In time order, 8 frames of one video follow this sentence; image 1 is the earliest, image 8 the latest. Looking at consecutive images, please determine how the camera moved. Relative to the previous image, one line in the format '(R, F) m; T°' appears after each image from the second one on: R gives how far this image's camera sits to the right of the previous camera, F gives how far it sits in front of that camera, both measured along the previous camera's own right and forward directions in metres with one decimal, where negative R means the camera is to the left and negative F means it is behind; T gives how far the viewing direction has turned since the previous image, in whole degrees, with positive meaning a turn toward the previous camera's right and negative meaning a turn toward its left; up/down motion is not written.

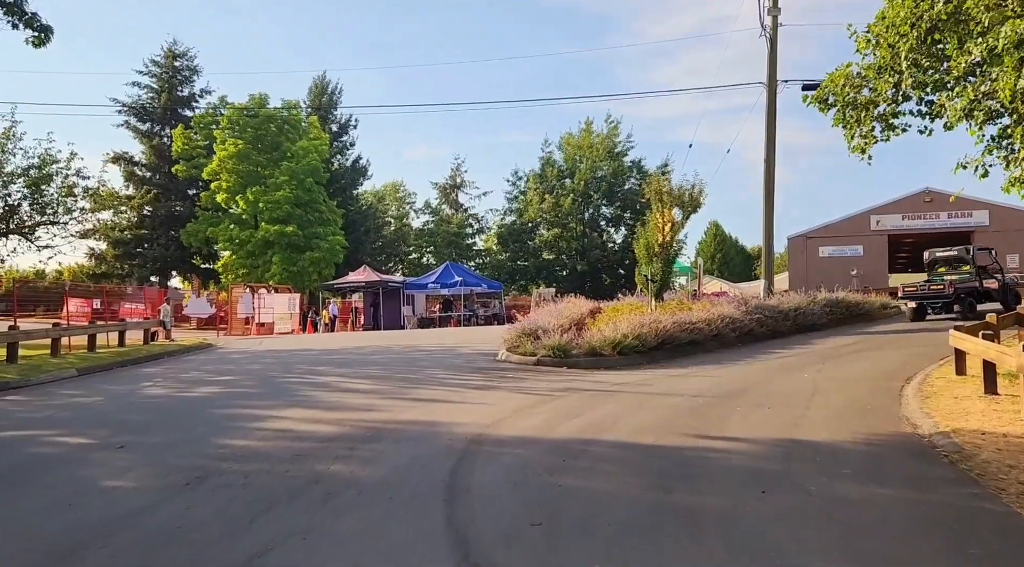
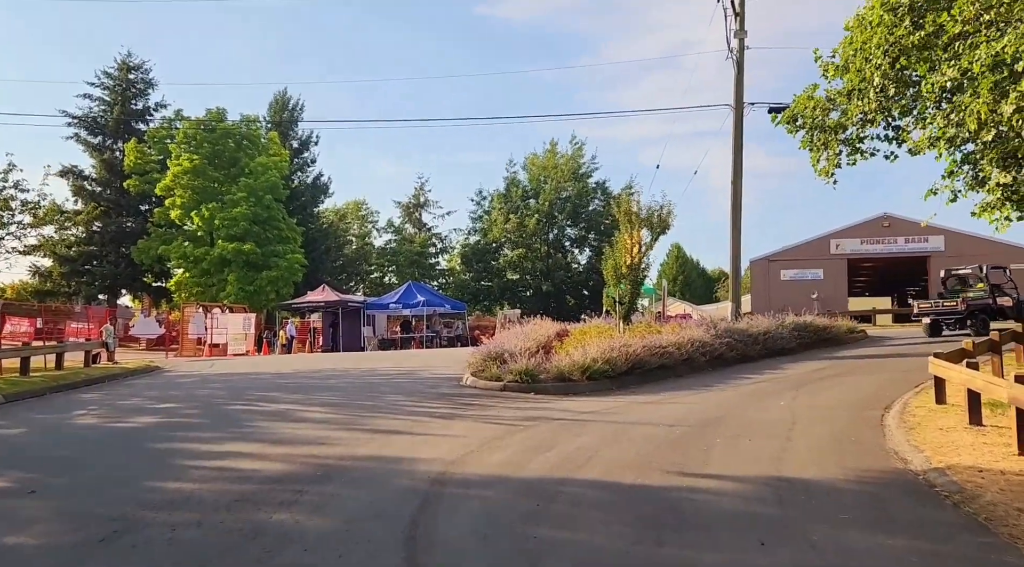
(0.0, +0.6) m; +2°
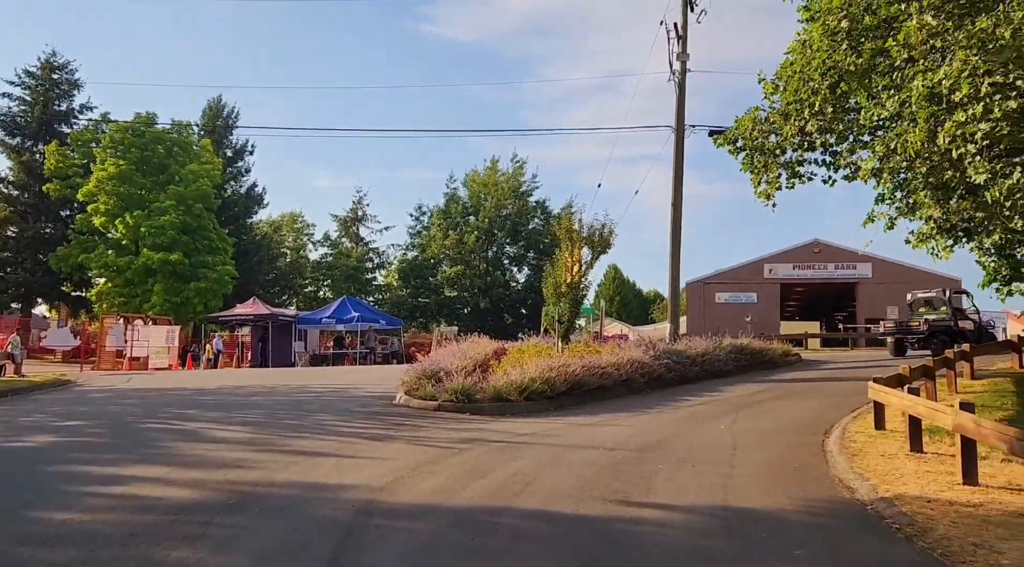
(0.0, +0.5) m; +4°
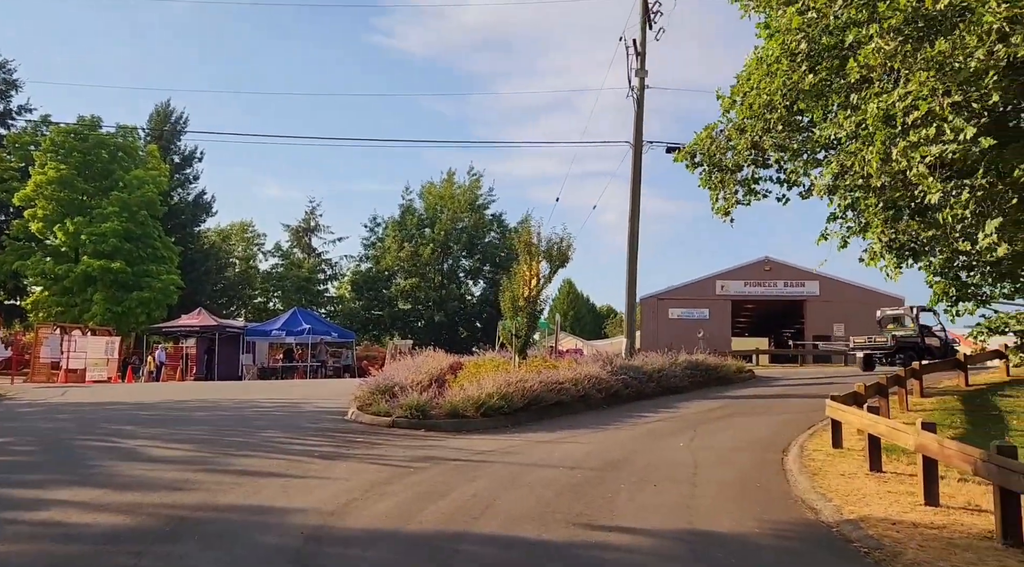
(0.0, +0.3) m; +3°
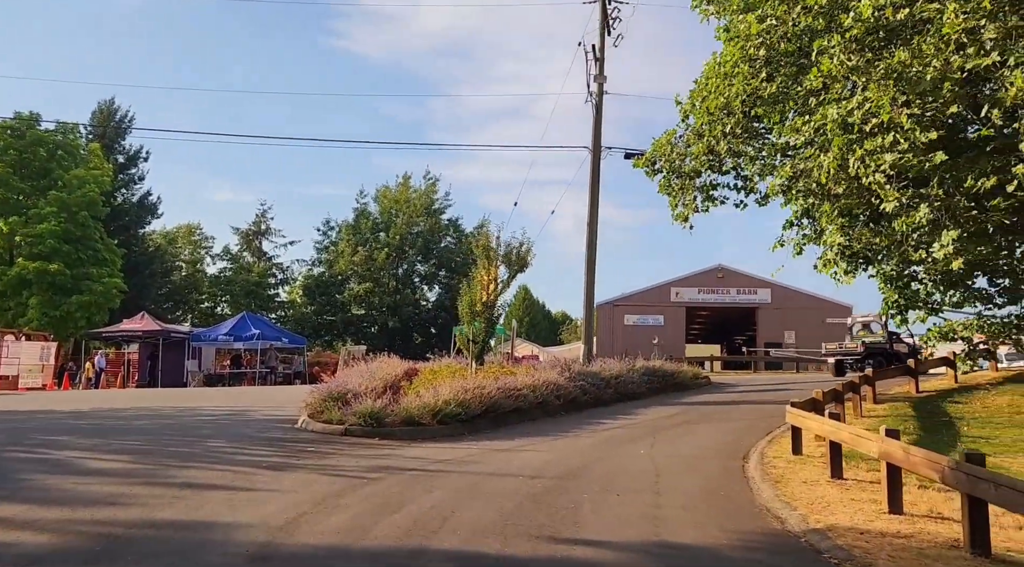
(0.0, +0.3) m; +3°
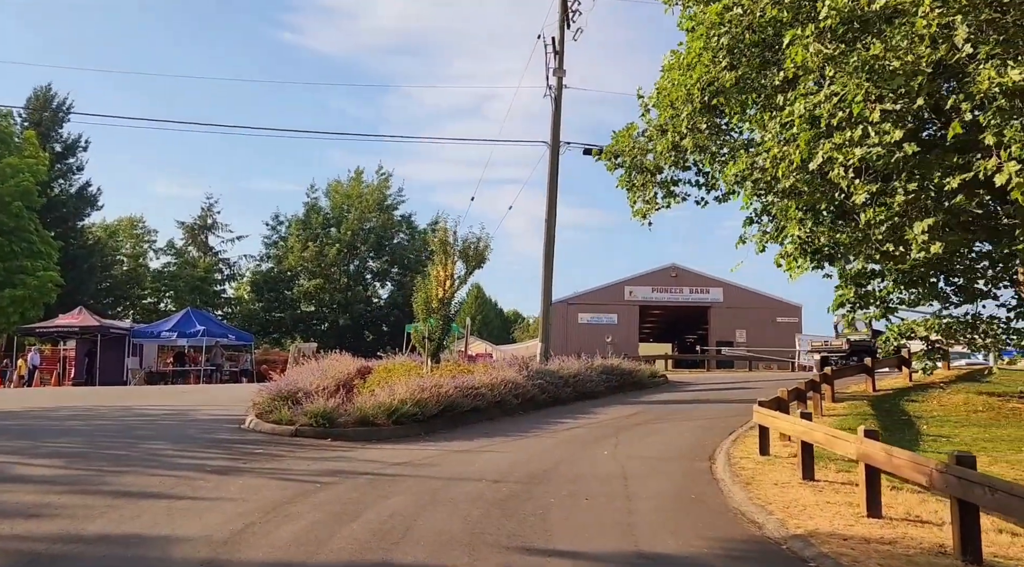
(-0.1, +0.5) m; +3°
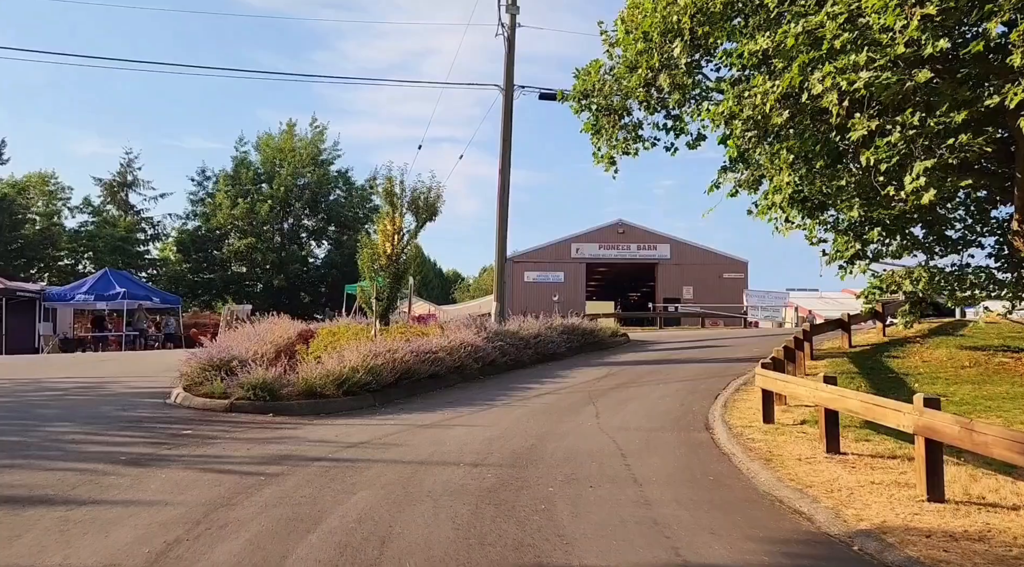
(-0.4, +1.8) m; +4°
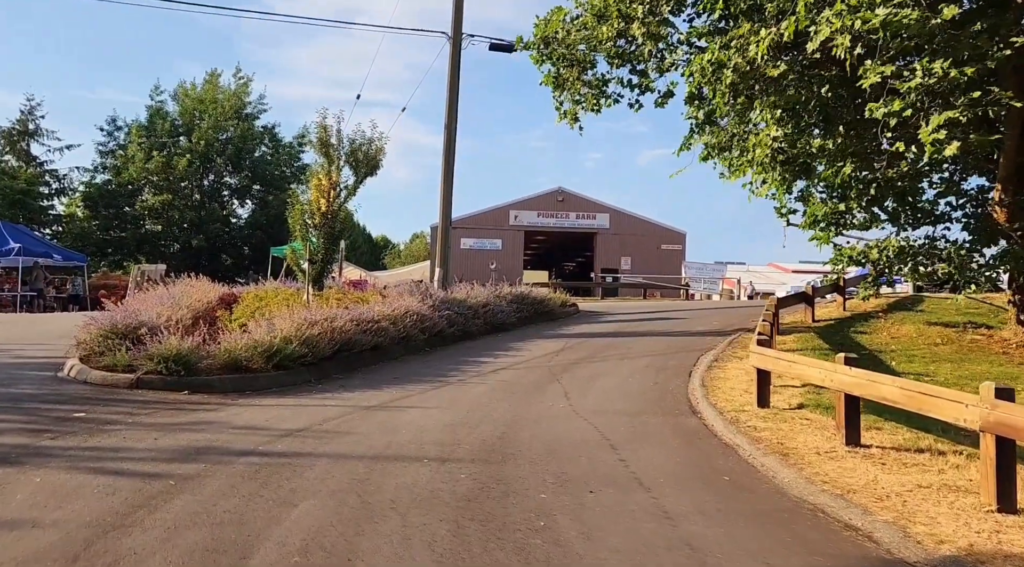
(-0.4, +1.6) m; +4°
